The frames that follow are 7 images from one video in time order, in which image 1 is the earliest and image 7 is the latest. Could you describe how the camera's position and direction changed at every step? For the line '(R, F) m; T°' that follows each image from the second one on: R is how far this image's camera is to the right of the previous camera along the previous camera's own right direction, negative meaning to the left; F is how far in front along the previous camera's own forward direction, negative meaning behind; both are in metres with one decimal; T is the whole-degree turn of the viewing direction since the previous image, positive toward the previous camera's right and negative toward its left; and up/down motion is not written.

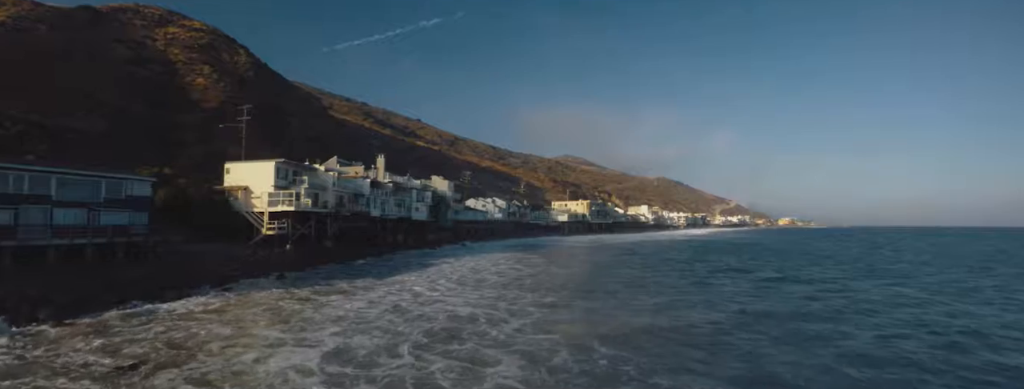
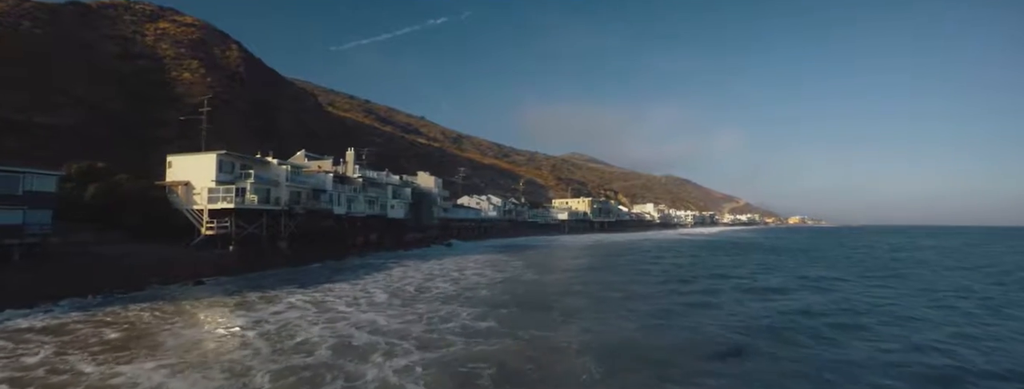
(+3.2, +4.0) m; -1°
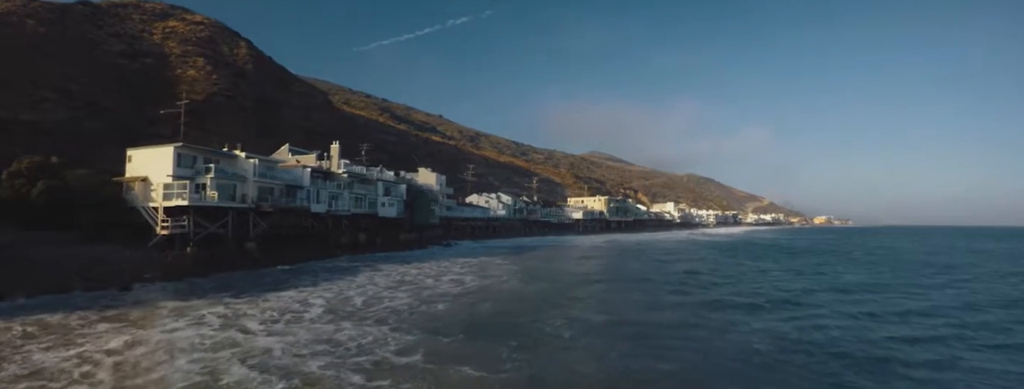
(+2.4, +3.9) m; -3°
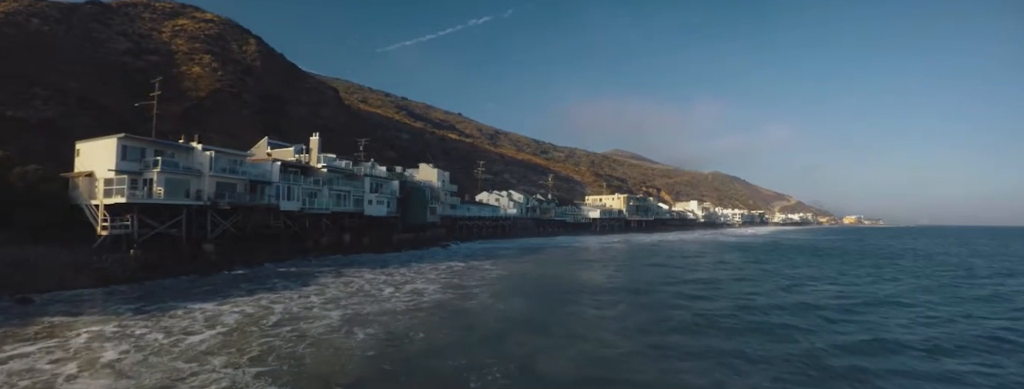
(+2.5, +4.3) m; -3°
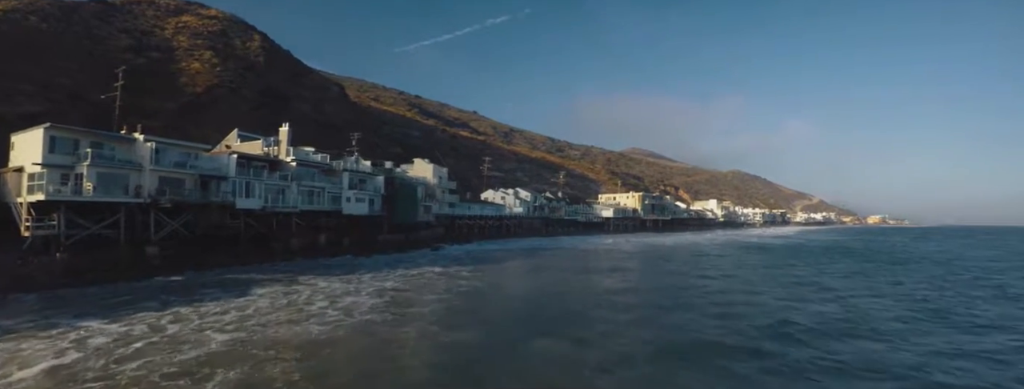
(+2.4, +4.0) m; -2°
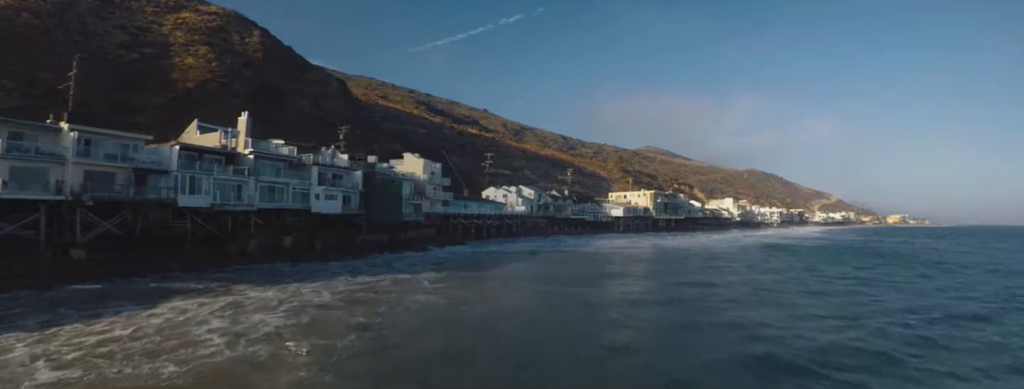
(+2.2, +3.8) m; -2°
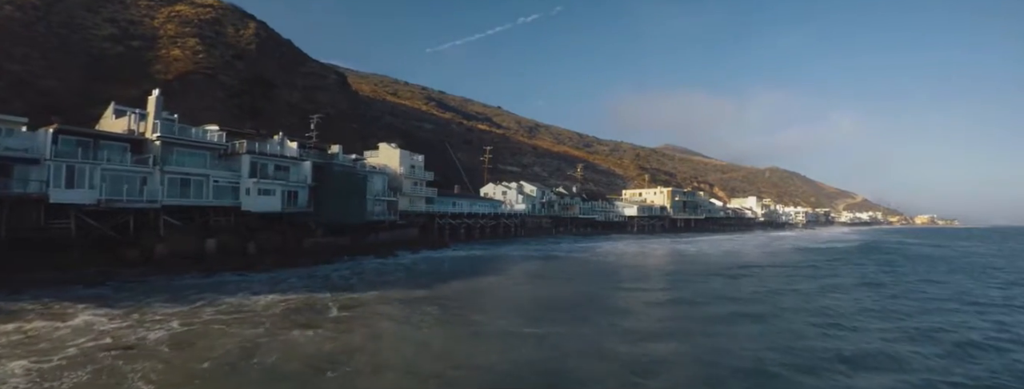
(+3.1, +5.8) m; -2°
